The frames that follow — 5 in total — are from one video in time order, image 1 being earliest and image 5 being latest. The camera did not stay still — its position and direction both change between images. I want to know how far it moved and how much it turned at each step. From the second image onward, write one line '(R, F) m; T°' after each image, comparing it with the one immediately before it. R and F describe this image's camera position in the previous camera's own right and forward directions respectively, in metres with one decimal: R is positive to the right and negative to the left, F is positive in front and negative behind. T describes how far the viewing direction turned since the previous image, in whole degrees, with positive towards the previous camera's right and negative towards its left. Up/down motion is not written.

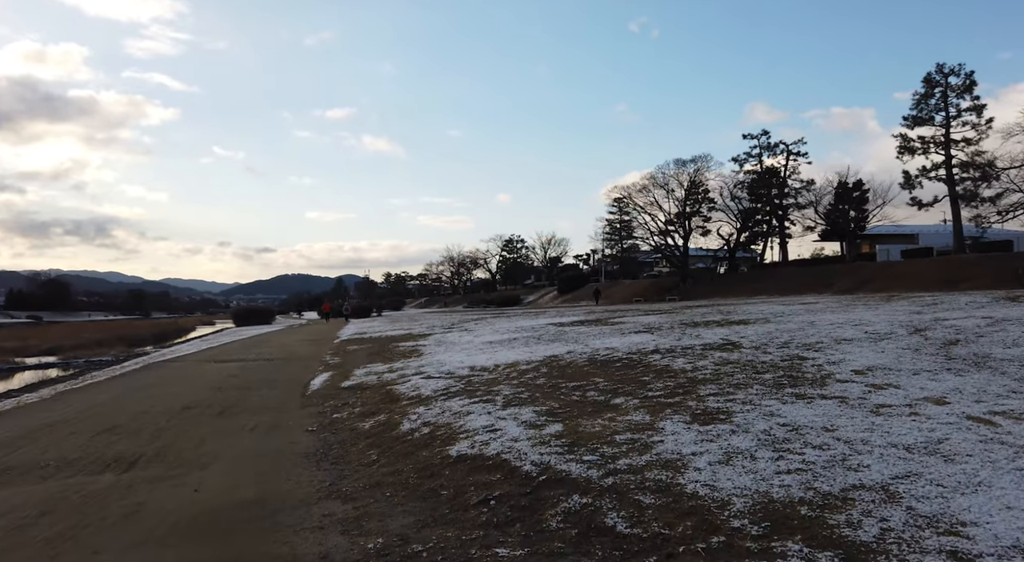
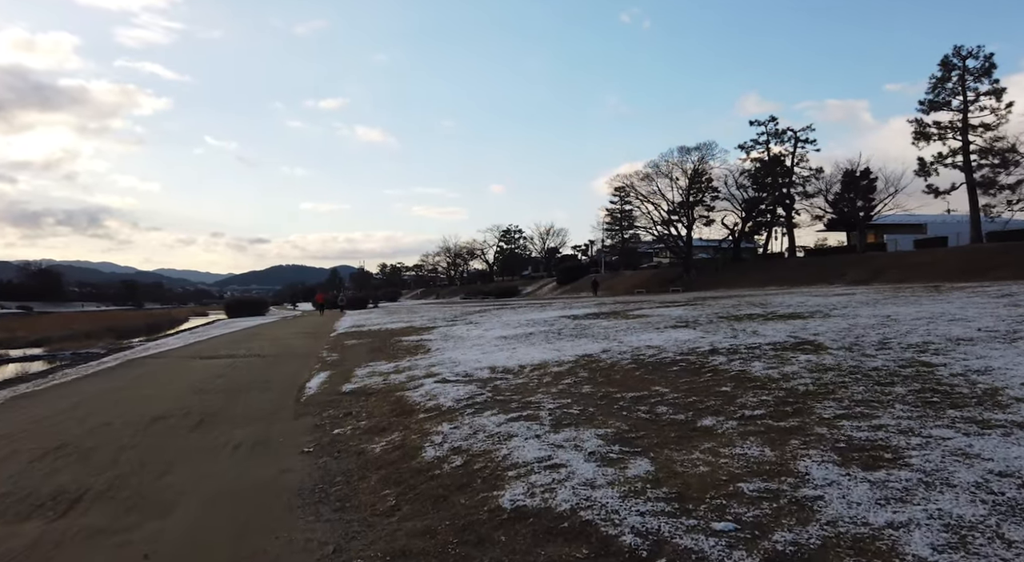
(-0.6, +1.7) m; 0°
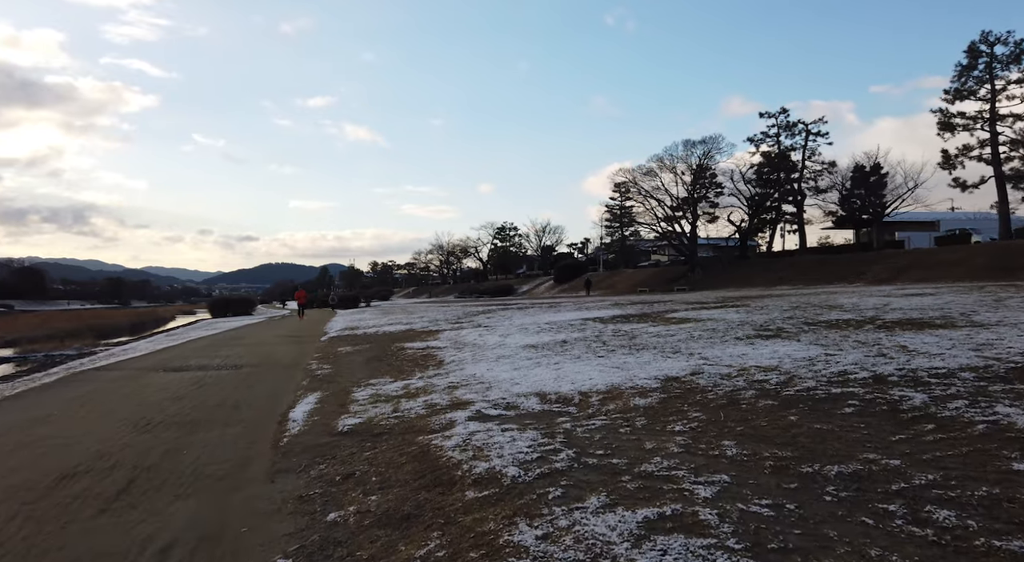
(-0.9, +2.9) m; +1°
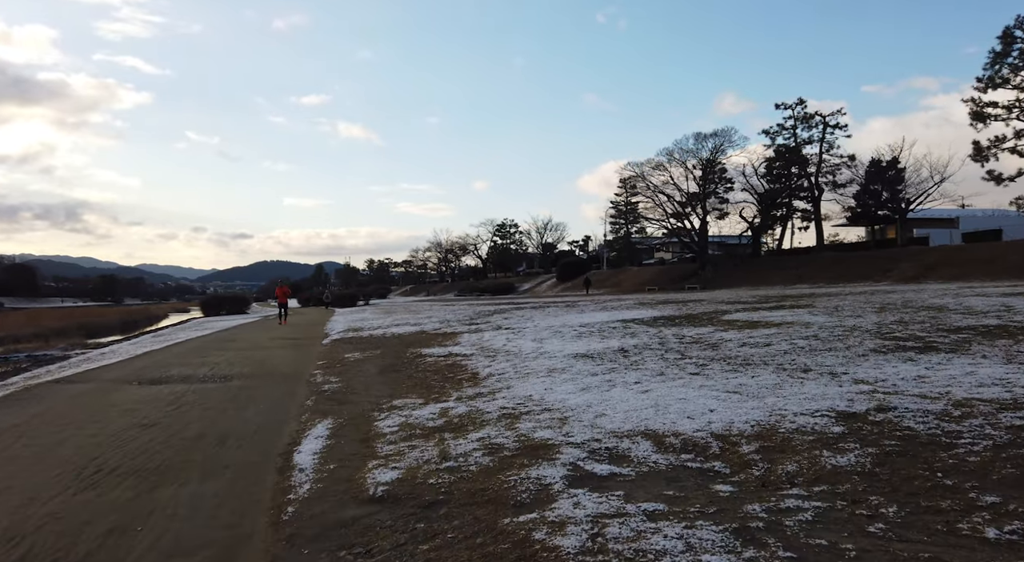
(-1.0, +2.5) m; 0°
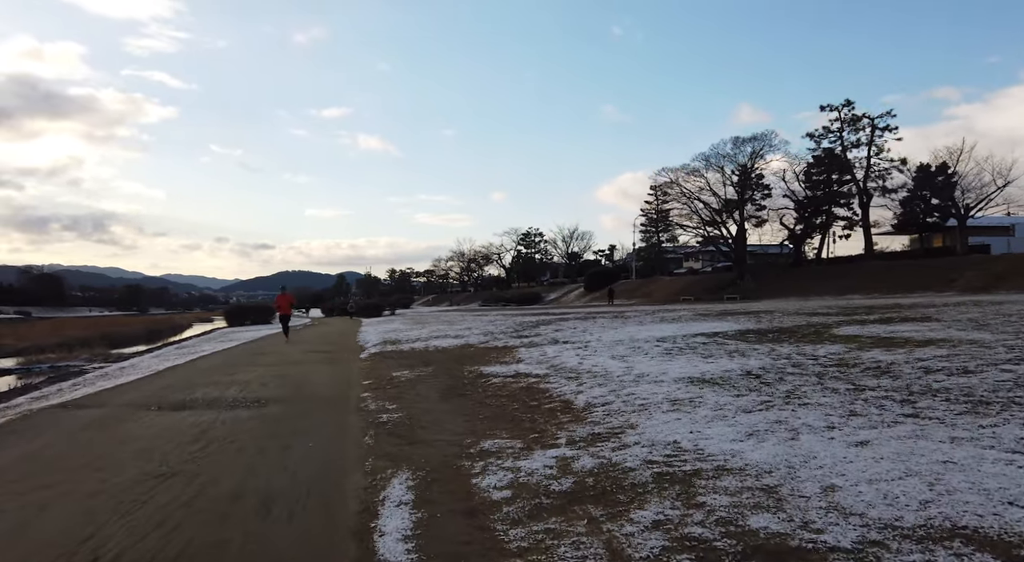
(-1.3, +2.2) m; -2°
